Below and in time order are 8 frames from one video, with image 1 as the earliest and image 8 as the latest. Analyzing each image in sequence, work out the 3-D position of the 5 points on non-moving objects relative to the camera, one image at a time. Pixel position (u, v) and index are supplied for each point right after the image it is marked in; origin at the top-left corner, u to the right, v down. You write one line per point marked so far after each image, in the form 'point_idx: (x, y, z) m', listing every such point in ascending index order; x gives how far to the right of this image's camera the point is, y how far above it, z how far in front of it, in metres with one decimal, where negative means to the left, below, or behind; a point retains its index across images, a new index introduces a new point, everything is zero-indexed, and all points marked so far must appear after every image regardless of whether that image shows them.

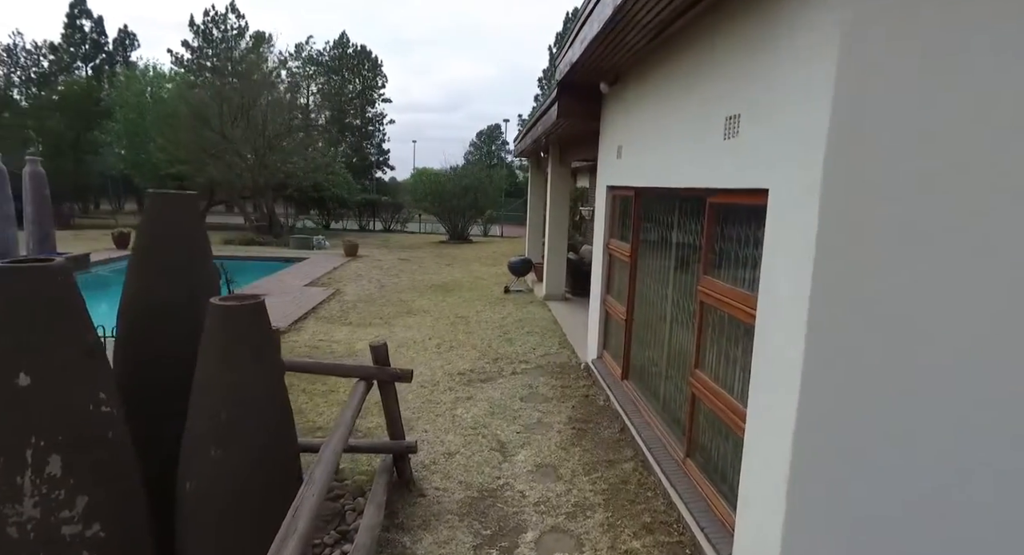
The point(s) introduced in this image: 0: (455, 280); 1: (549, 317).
0: (-1.2, -0.1, +12.4) m
1: (+0.5, -0.6, +8.0) m
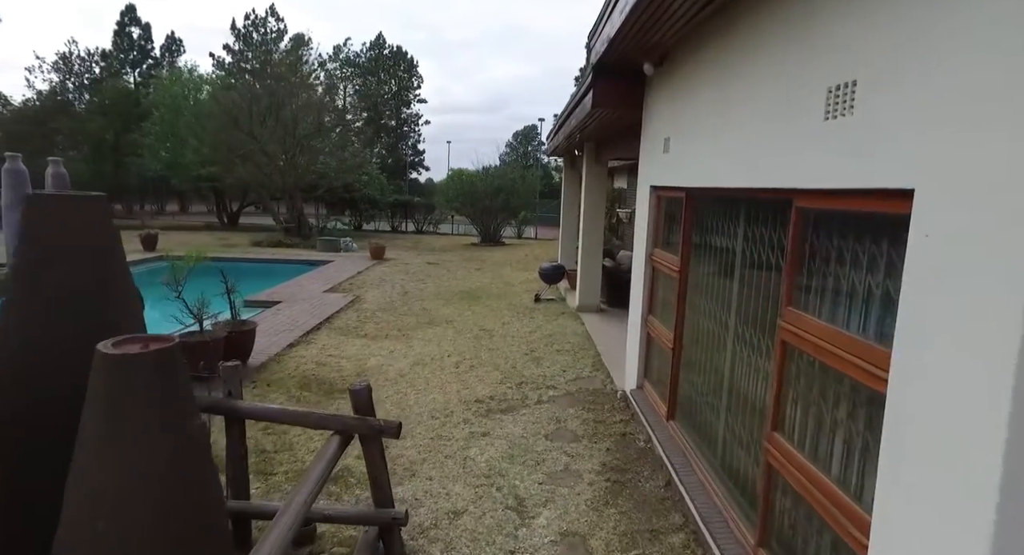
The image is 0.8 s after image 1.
0: (-0.6, -0.2, +11.7) m
1: (+0.9, -0.7, +7.2) m
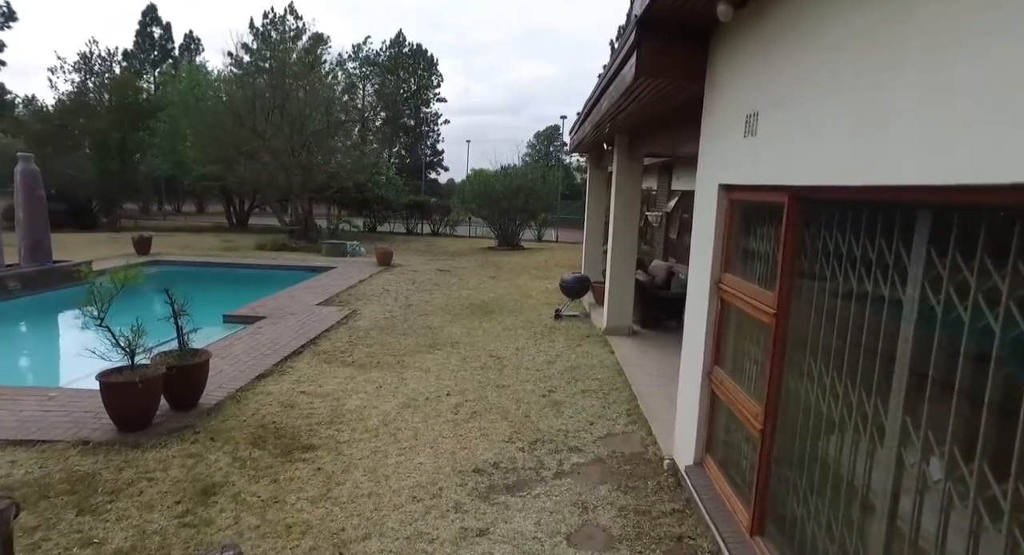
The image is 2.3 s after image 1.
0: (-0.3, -0.4, +10.5) m
1: (+1.0, -0.9, +6.0) m
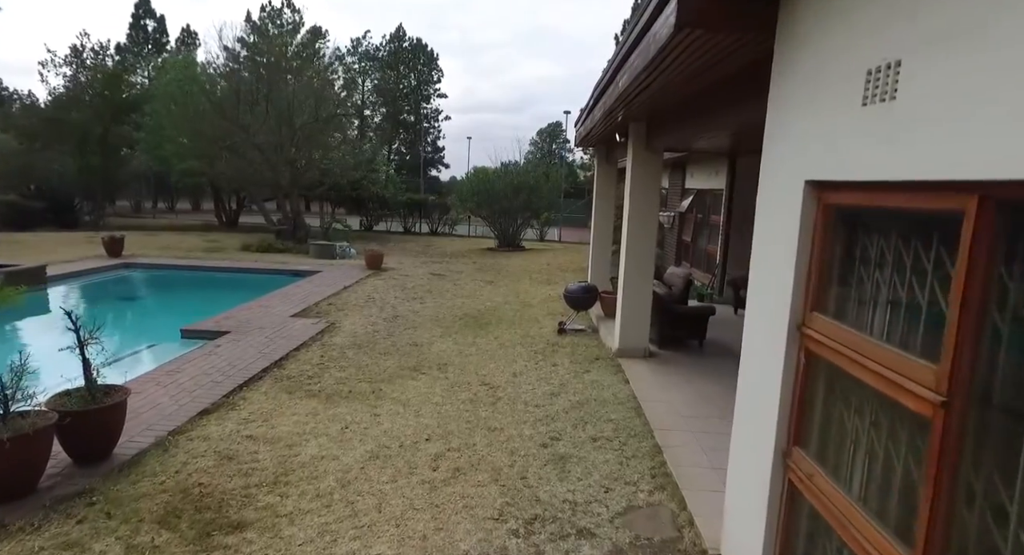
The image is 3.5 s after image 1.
0: (-0.3, -0.5, +9.5) m
1: (+1.0, -1.0, +5.0) m
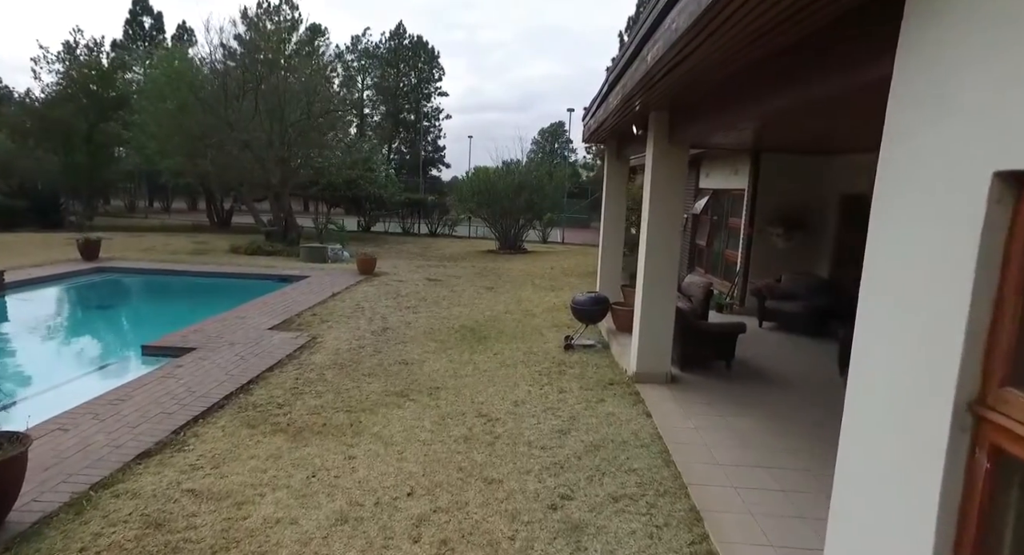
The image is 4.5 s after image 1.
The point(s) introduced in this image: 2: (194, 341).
0: (-0.3, -0.6, +8.7) m
1: (+1.0, -1.1, +4.2) m
2: (-3.6, -0.7, +6.6) m
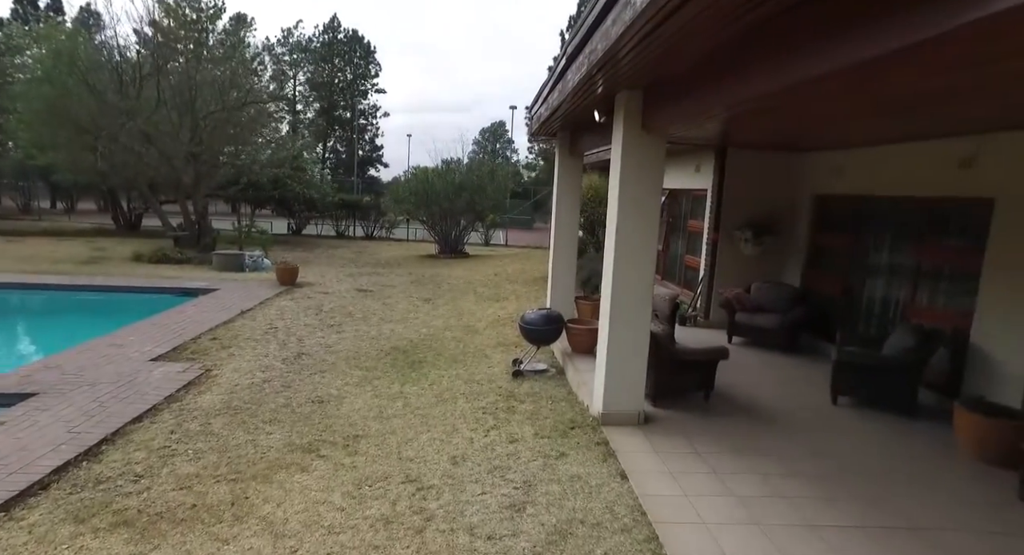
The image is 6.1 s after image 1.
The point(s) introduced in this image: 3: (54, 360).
0: (-1.1, -0.8, +7.6) m
1: (+0.6, -1.3, +3.2) m
2: (-4.2, -0.9, +5.2) m
3: (-4.6, -0.8, +5.8) m
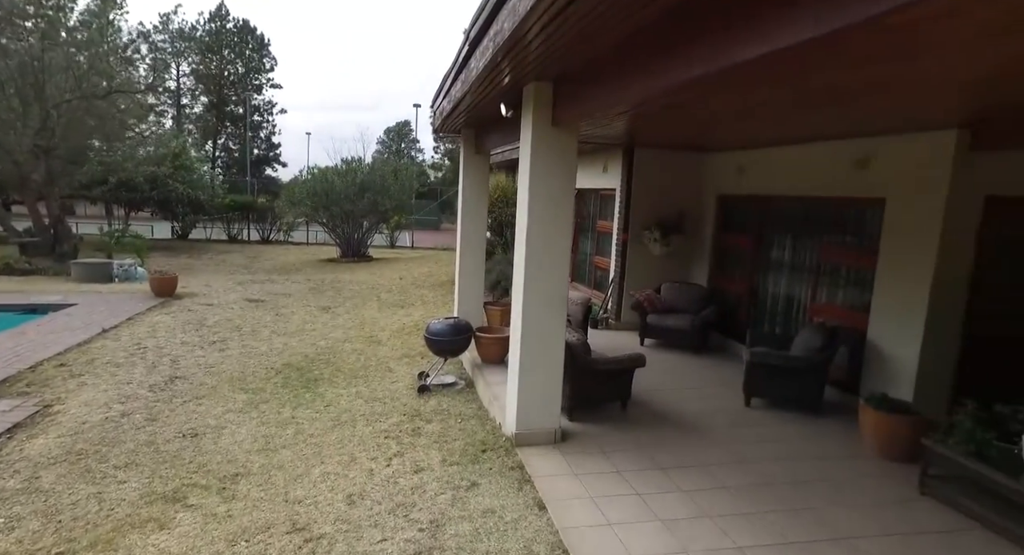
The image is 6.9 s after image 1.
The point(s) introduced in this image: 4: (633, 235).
0: (-2.2, -0.9, +7.0) m
1: (+0.2, -1.3, +2.9) m
2: (-4.9, -1.1, +4.1) m
3: (-5.4, -1.0, +4.6) m
4: (+1.5, +0.5, +7.3) m
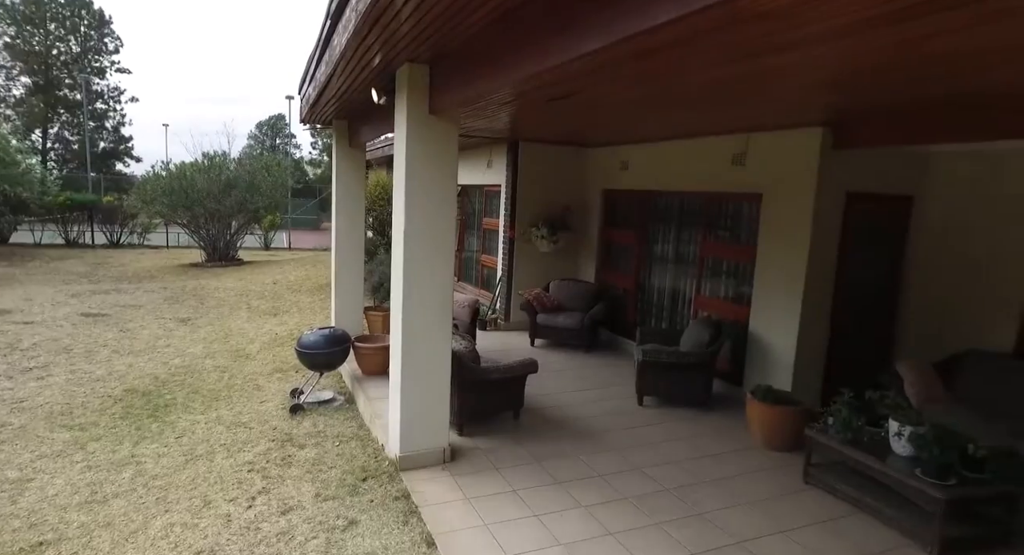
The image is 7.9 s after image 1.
0: (-3.5, -1.0, +6.1) m
1: (-0.3, -1.3, +2.5) m
2: (-5.5, -1.3, +2.7) m
3: (-6.1, -1.2, +3.2) m
4: (+0.1, +0.6, +7.1) m
